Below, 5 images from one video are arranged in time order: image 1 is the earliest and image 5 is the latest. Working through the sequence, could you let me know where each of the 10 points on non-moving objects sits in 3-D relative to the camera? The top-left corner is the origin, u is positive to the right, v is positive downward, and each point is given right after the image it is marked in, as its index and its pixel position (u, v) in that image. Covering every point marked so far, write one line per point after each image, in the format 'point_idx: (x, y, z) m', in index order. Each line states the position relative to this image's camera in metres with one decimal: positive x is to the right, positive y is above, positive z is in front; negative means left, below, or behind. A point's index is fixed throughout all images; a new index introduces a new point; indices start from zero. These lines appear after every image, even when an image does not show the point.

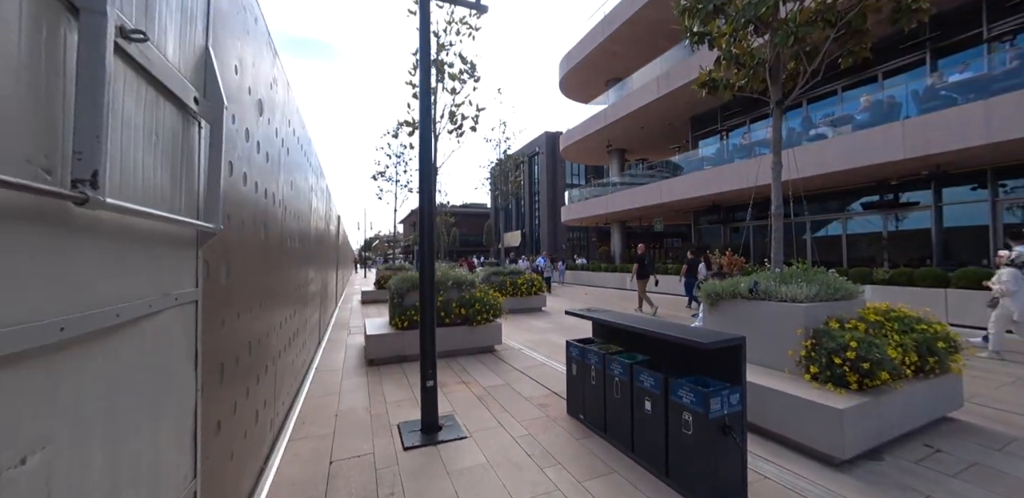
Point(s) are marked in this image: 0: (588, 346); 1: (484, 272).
0: (+0.9, -1.1, +4.2) m
1: (-1.1, -0.8, +14.5) m
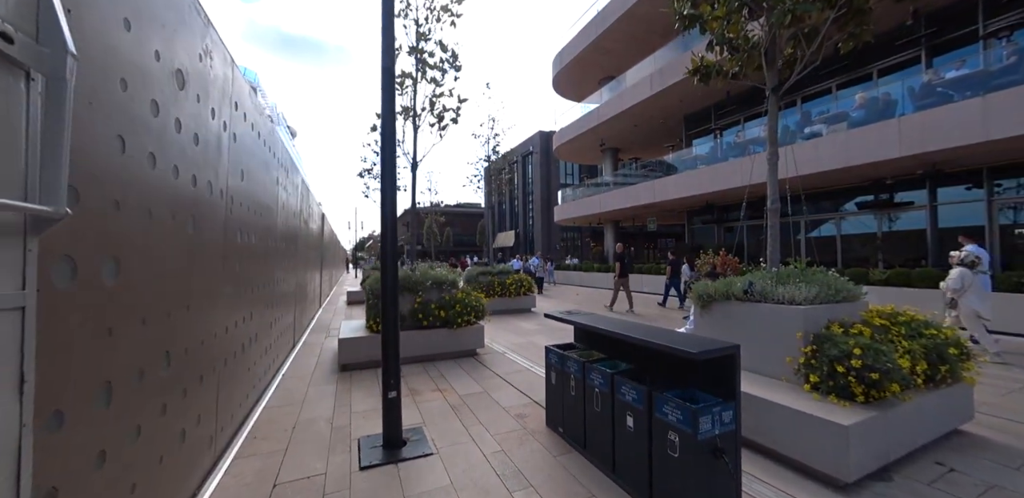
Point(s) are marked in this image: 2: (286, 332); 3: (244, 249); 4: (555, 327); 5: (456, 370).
0: (+0.6, -1.1, +3.9) m
1: (-1.5, -0.8, +14.1) m
2: (-4.7, -1.7, +7.8) m
3: (-3.1, 0.0, +4.4) m
4: (+1.2, -2.2, +10.2) m
5: (-1.0, -2.0, +6.3) m
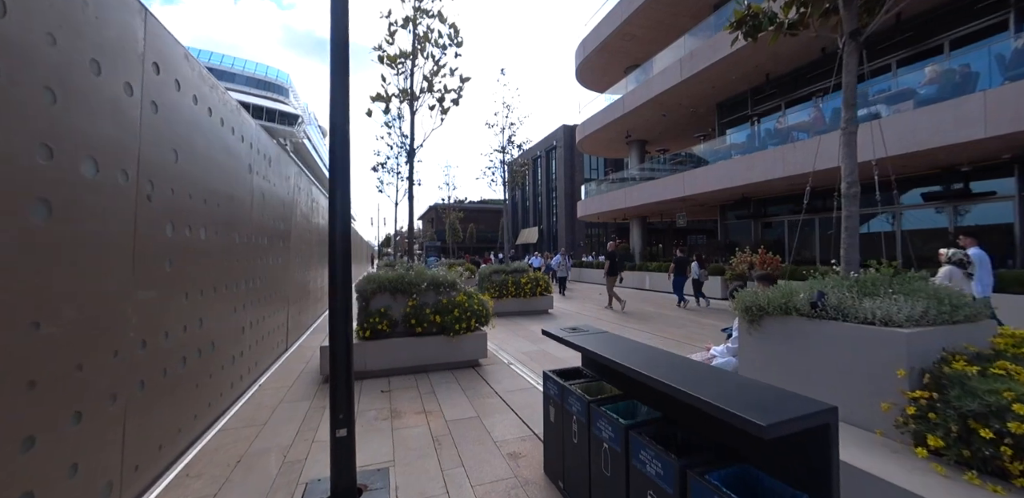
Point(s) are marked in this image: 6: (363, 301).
0: (+0.5, -1.0, +2.9) m
1: (-0.9, -0.7, +13.3) m
2: (-4.6, -1.6, +7.2) m
3: (-3.2, 0.0, +3.7) m
4: (+1.5, -2.1, +9.2) m
5: (-0.9, -2.0, +5.5) m
6: (-2.5, -0.8, +6.2) m
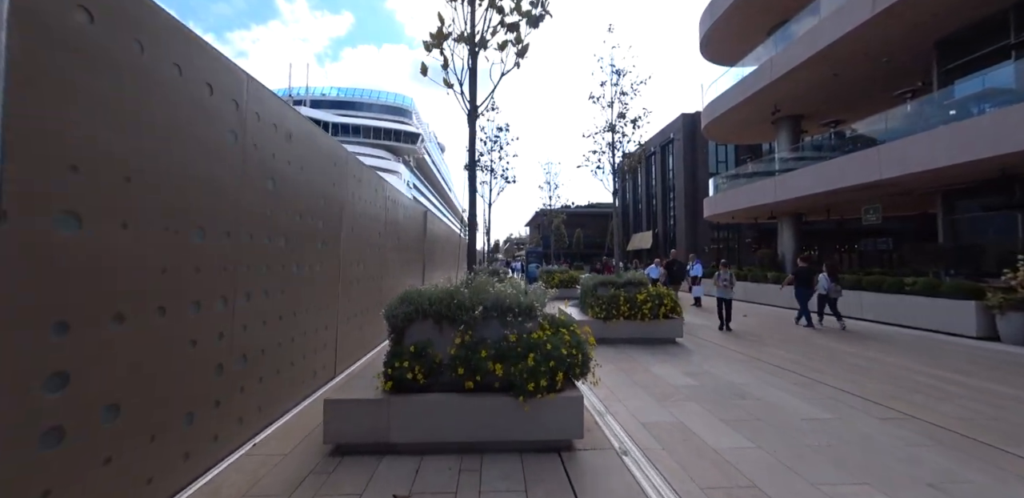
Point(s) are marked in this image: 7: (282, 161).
0: (+0.6, -1.0, +0.1) m
1: (+2.1, -0.9, +10.5) m
2: (-3.1, -1.7, +5.7) m
3: (-2.7, 0.0, +1.9) m
4: (+3.3, -2.2, +5.9) m
5: (0.0, -2.0, +2.9) m
6: (-1.3, -0.9, +4.1) m
7: (-2.9, +1.1, +4.9) m
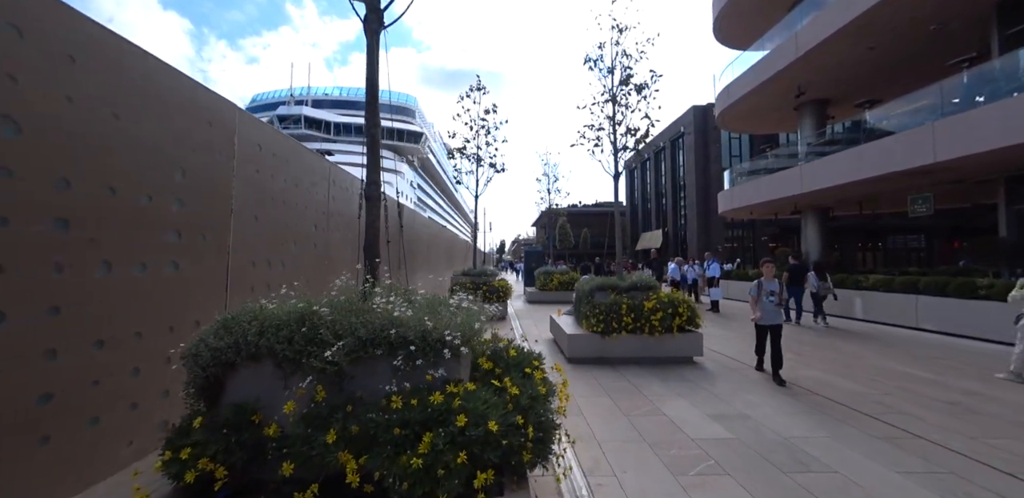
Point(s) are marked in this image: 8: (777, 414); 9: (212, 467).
0: (-0.1, -0.9, -1.7) m
1: (+1.7, -0.8, +8.6) m
2: (-3.7, -1.6, +3.9) m
3: (-3.3, +0.1, +0.1) m
4: (+2.7, -2.1, +4.0) m
5: (-0.7, -1.9, +1.1) m
6: (-1.9, -0.8, +2.3) m
7: (-3.6, +1.2, +3.1) m
8: (+3.4, -2.1, +4.8) m
9: (-1.6, -1.1, +2.0) m
